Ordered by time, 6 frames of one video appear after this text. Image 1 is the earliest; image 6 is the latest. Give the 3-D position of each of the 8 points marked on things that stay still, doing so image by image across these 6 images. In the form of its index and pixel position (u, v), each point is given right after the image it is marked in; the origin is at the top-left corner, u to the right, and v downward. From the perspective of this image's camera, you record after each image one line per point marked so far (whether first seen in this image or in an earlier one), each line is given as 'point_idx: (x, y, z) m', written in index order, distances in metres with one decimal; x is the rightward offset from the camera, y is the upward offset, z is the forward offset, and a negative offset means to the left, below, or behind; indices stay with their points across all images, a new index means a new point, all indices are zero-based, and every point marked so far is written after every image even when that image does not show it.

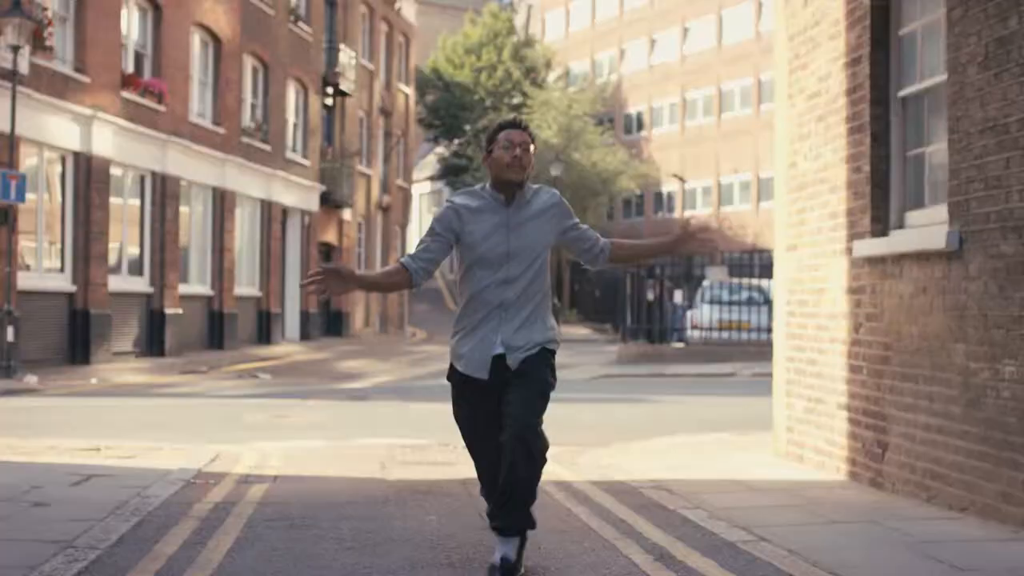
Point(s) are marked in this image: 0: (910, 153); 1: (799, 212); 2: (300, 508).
0: (+2.0, +0.7, +7.3) m
1: (+1.7, +0.5, +8.6) m
2: (-1.0, -1.0, +6.8) m
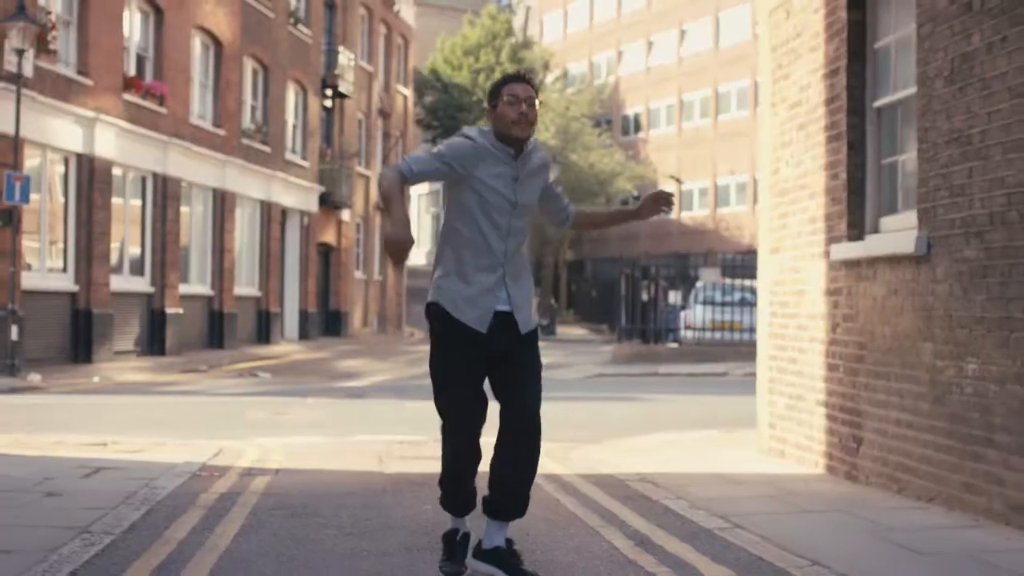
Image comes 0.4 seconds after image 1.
0: (+2.0, +0.7, +7.7) m
1: (+1.7, +0.4, +9.0) m
2: (-1.0, -1.0, +7.1) m
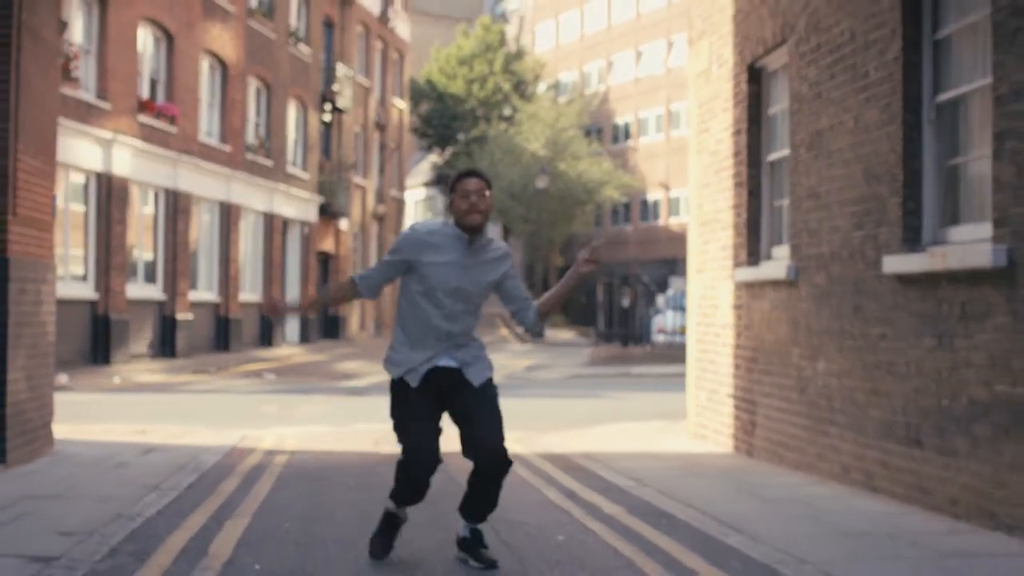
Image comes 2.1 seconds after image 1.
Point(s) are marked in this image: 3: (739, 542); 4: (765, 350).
0: (+1.8, +0.6, +9.7) m
1: (+1.5, +0.3, +11.0) m
2: (-1.3, -1.1, +9.2) m
3: (+0.9, -1.0, +5.8) m
4: (+1.6, -0.4, +9.3) m
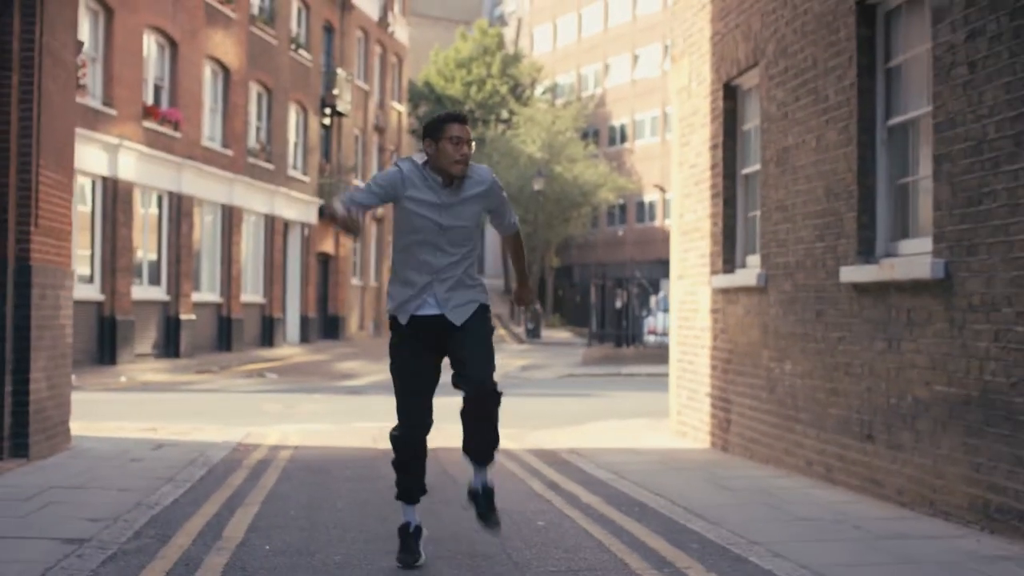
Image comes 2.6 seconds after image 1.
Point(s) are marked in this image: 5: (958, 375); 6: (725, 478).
0: (+1.7, +0.5, +10.3) m
1: (+1.4, +0.3, +11.7) m
2: (-1.3, -1.2, +9.8) m
3: (+0.9, -1.1, +6.5) m
4: (+1.6, -0.4, +10.0) m
5: (+2.0, -0.4, +6.4) m
6: (+1.3, -1.1, +8.7) m
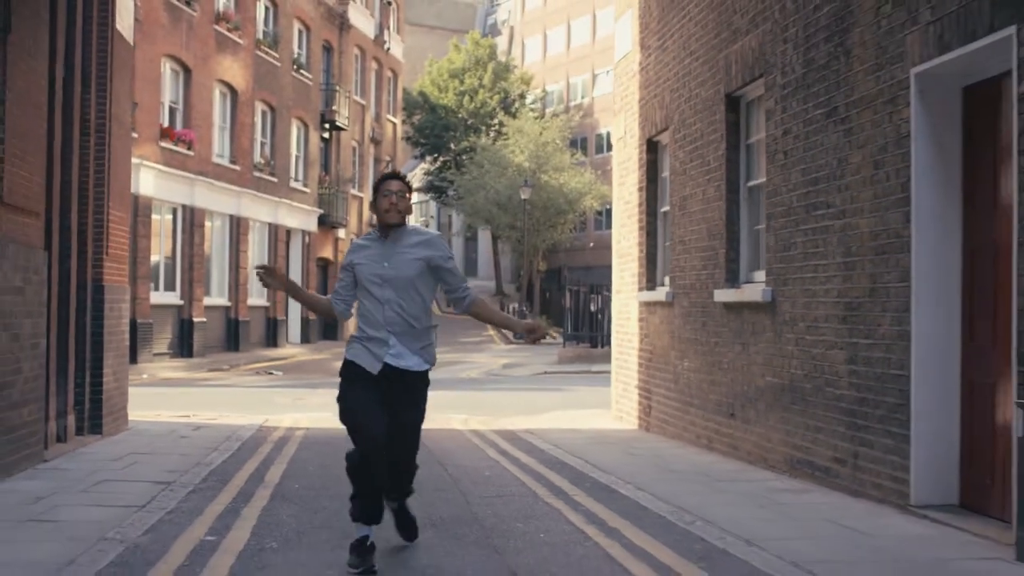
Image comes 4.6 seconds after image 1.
0: (+1.4, +0.4, +13.1) m
1: (+1.1, +0.2, +14.4) m
2: (-1.6, -1.3, +12.5) m
3: (+0.6, -1.2, +9.2) m
4: (+1.3, -0.6, +12.7) m
5: (+1.7, -0.5, +9.1) m
6: (+1.0, -1.3, +11.4) m
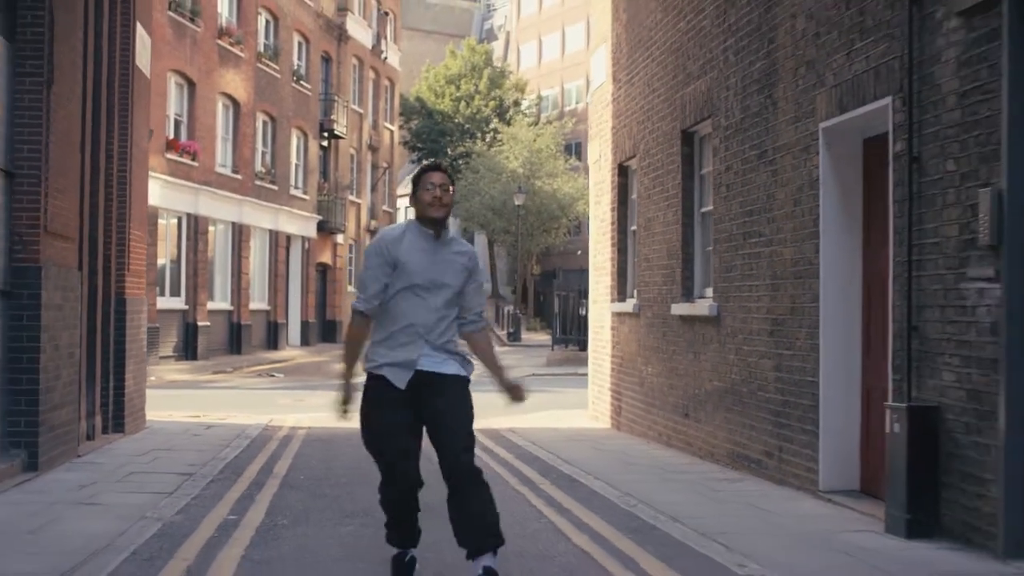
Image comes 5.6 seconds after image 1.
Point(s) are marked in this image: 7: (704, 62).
0: (+1.2, +0.3, +14.4) m
1: (+0.9, +0.1, +15.7) m
2: (-1.8, -1.4, +13.8) m
3: (+0.4, -1.3, +10.5) m
4: (+1.1, -0.7, +14.0) m
5: (+1.5, -0.6, +10.4) m
6: (+0.8, -1.4, +12.7) m
7: (+1.5, +1.7, +11.1) m
